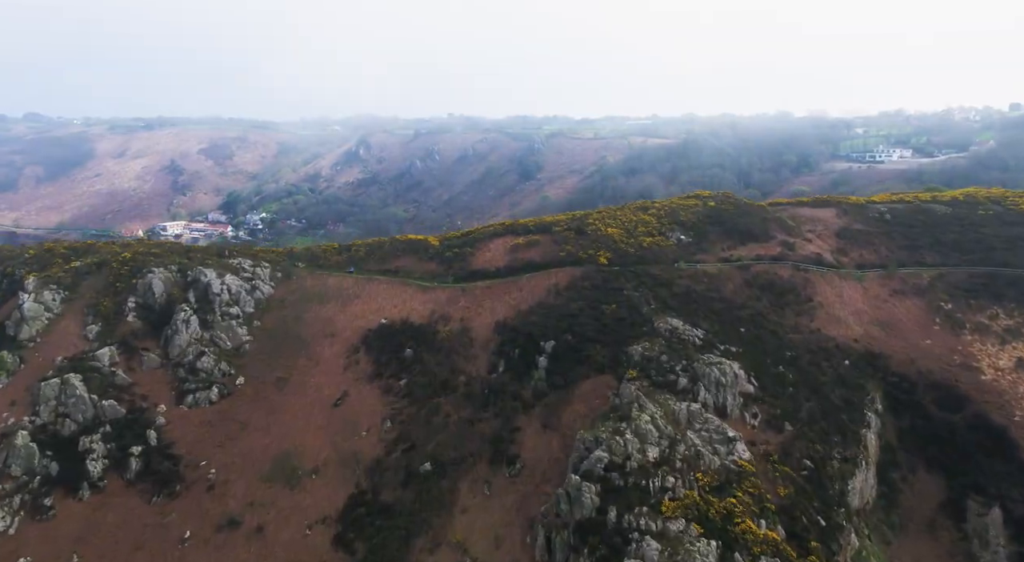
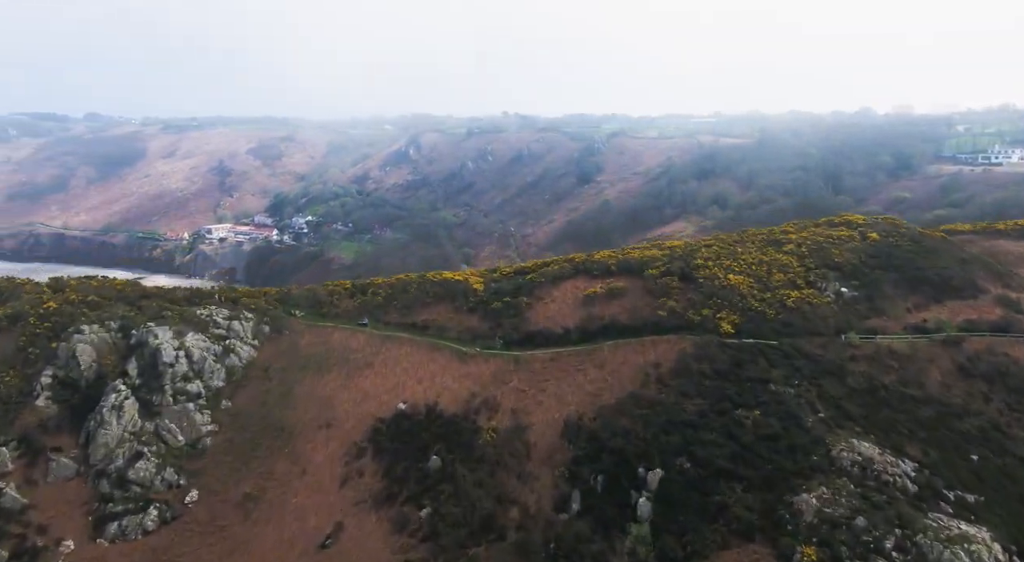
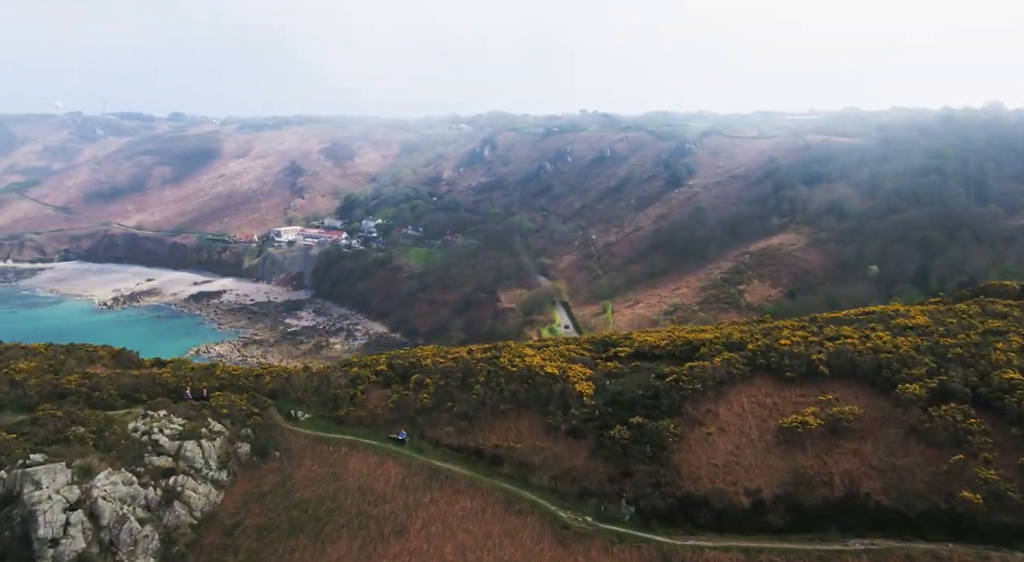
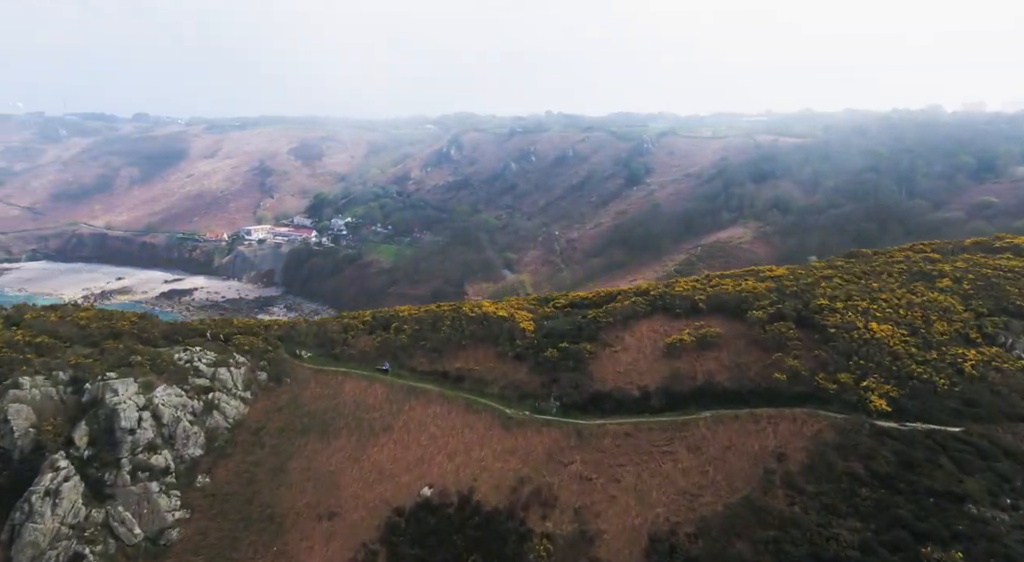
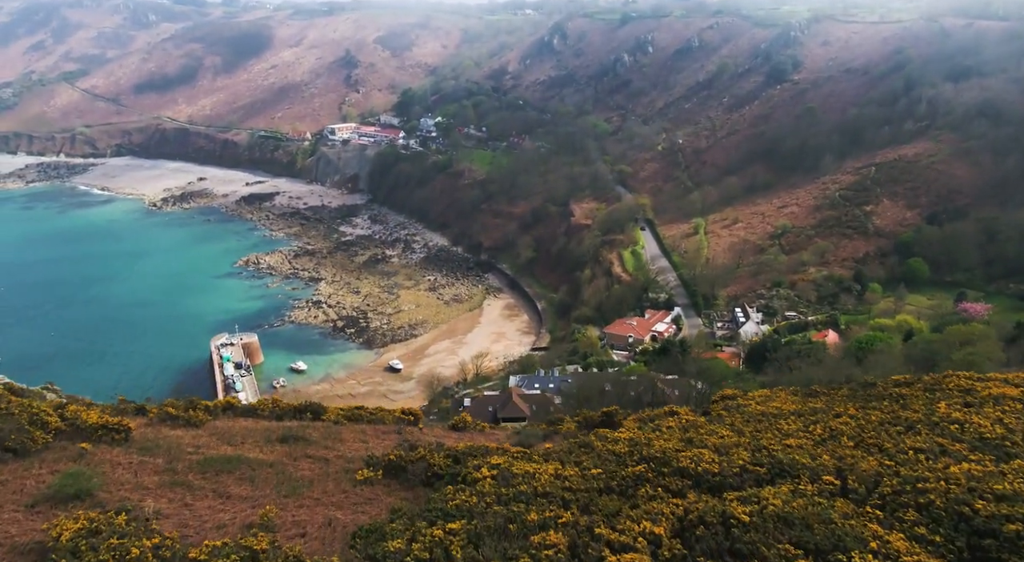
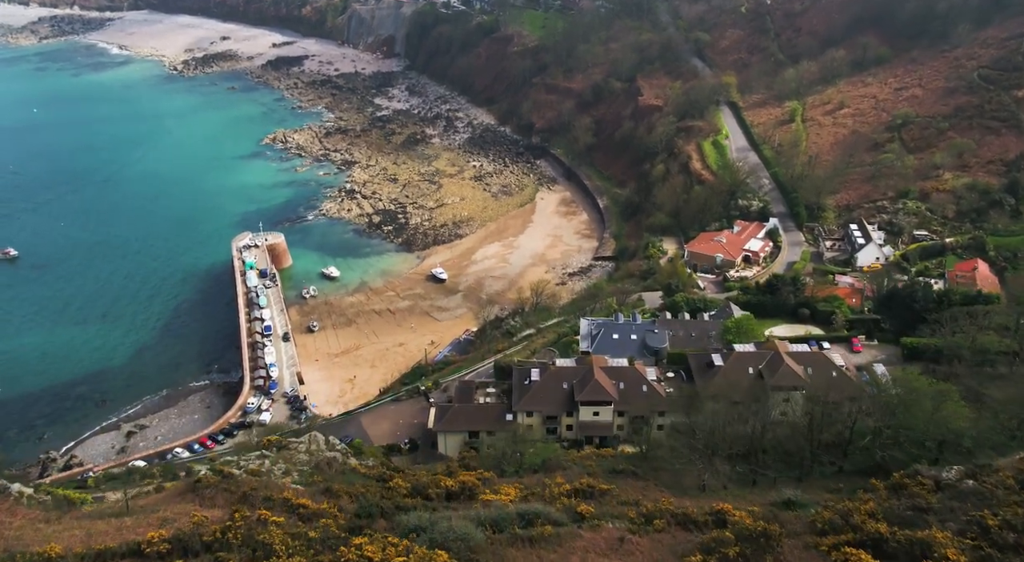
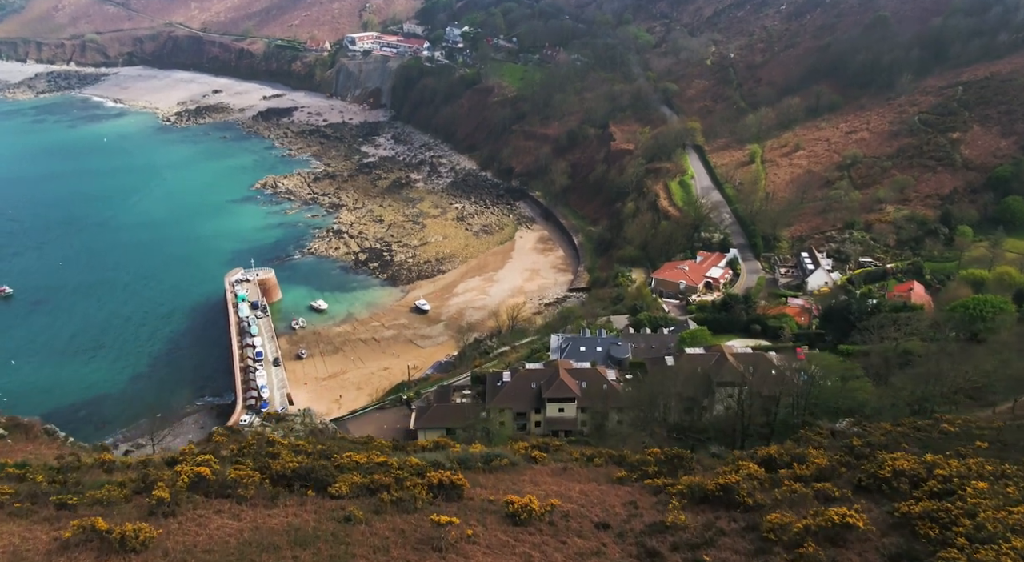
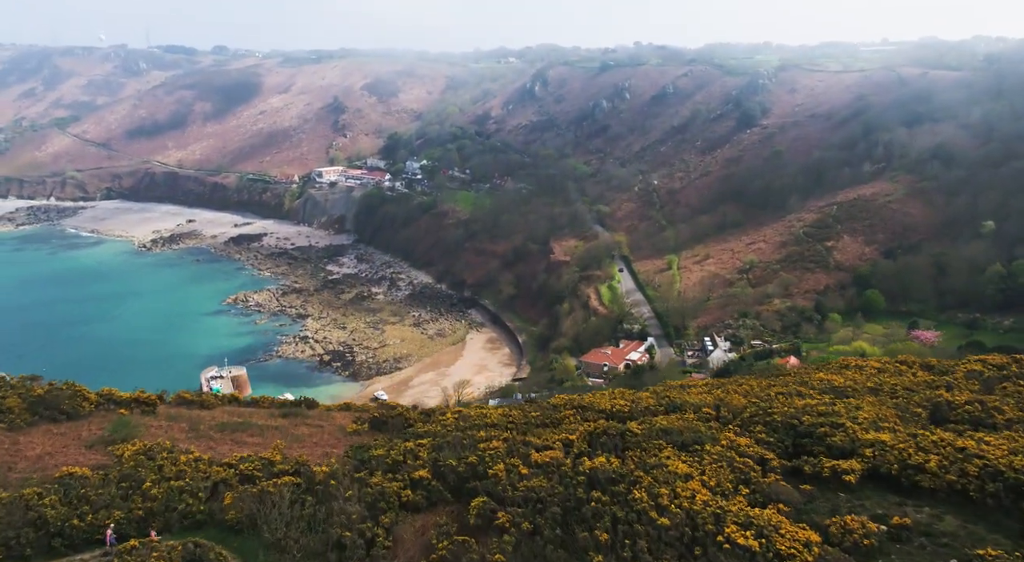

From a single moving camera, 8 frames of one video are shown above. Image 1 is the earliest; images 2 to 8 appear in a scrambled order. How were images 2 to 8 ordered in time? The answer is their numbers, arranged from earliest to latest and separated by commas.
2, 4, 3, 8, 5, 7, 6
